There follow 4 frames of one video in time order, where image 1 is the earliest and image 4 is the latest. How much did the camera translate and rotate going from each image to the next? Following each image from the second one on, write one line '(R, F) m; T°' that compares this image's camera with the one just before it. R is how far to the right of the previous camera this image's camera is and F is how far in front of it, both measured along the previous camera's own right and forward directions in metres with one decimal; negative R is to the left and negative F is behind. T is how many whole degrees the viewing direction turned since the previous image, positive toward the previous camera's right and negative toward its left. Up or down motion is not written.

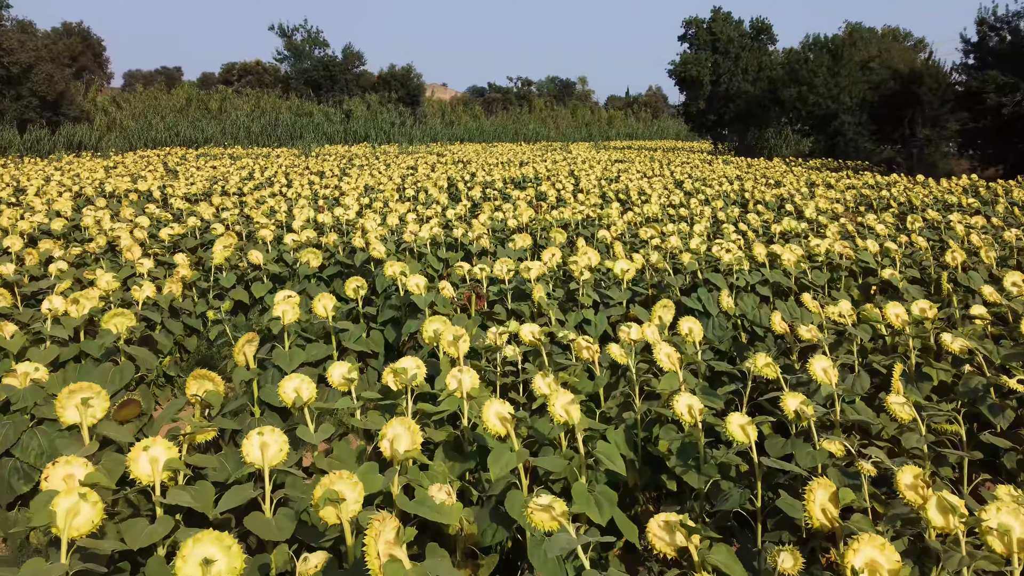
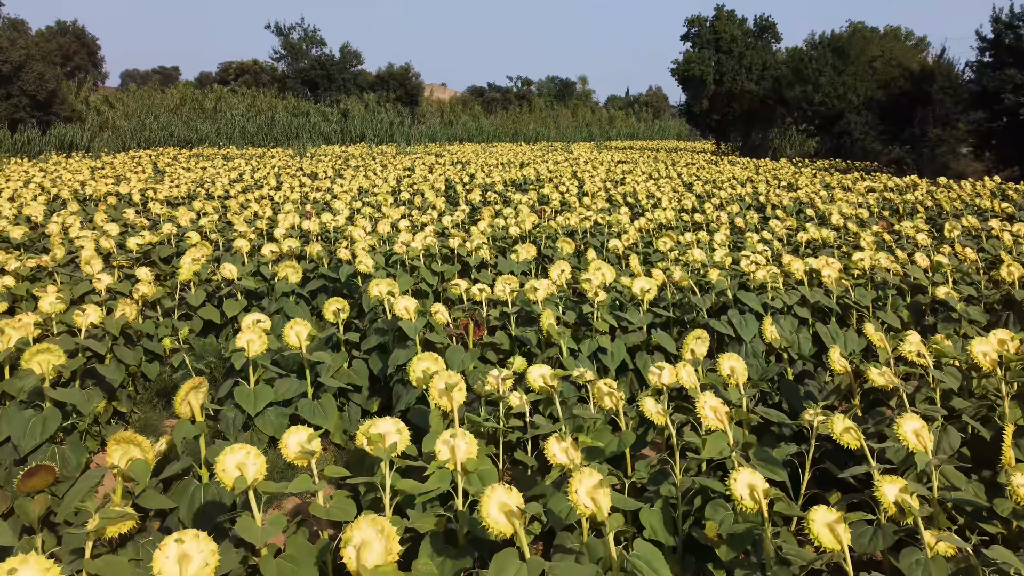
(0.0, +0.5) m; 0°
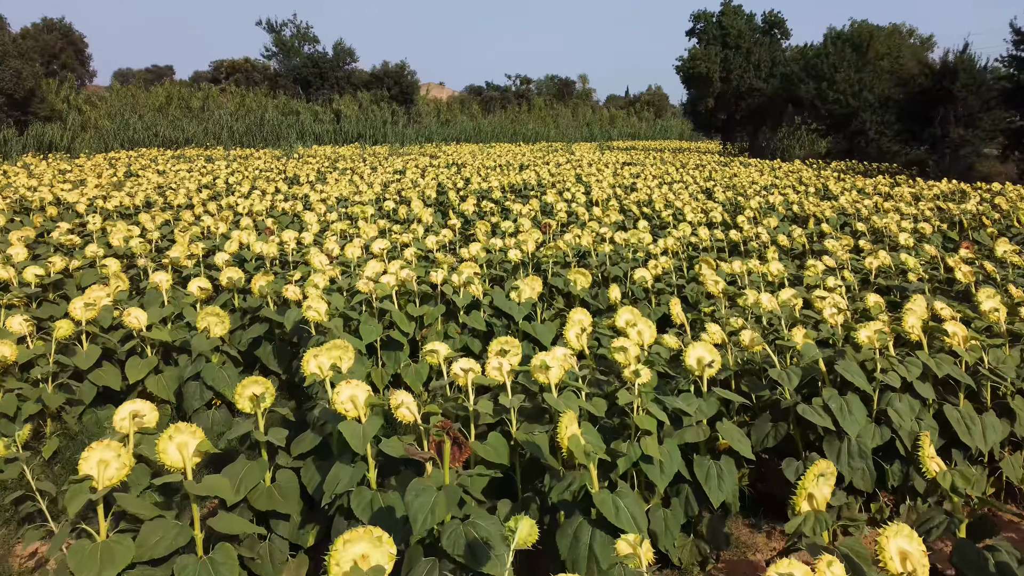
(0.0, +1.1) m; 0°
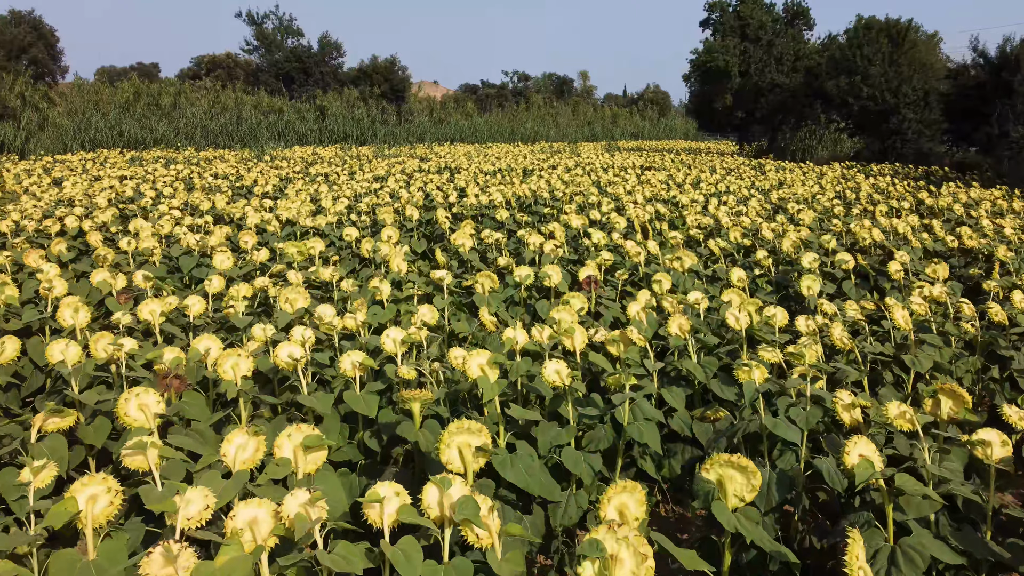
(-0.1, +2.2) m; 0°
